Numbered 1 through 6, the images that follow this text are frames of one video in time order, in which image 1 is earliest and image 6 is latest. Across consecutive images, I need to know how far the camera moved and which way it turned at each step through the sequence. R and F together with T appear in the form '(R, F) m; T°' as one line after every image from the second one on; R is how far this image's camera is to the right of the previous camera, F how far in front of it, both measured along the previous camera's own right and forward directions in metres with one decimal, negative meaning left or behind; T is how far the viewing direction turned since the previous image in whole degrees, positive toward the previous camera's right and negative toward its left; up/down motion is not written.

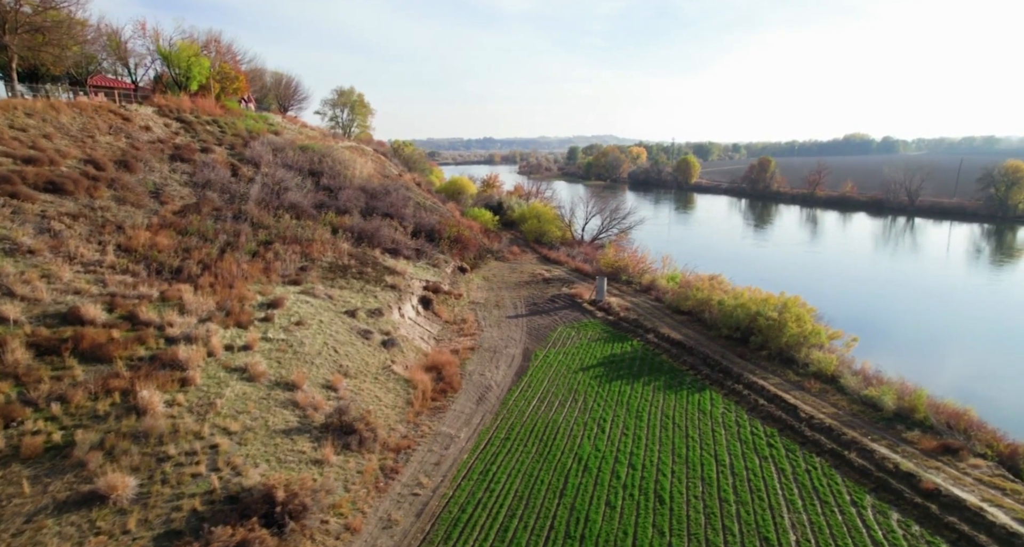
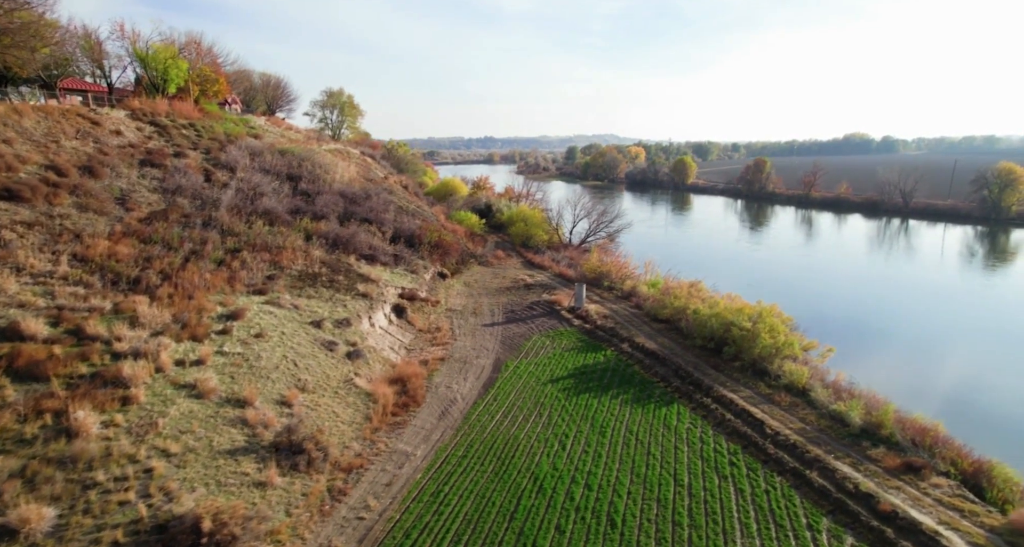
(+0.5, +0.2) m; +1°
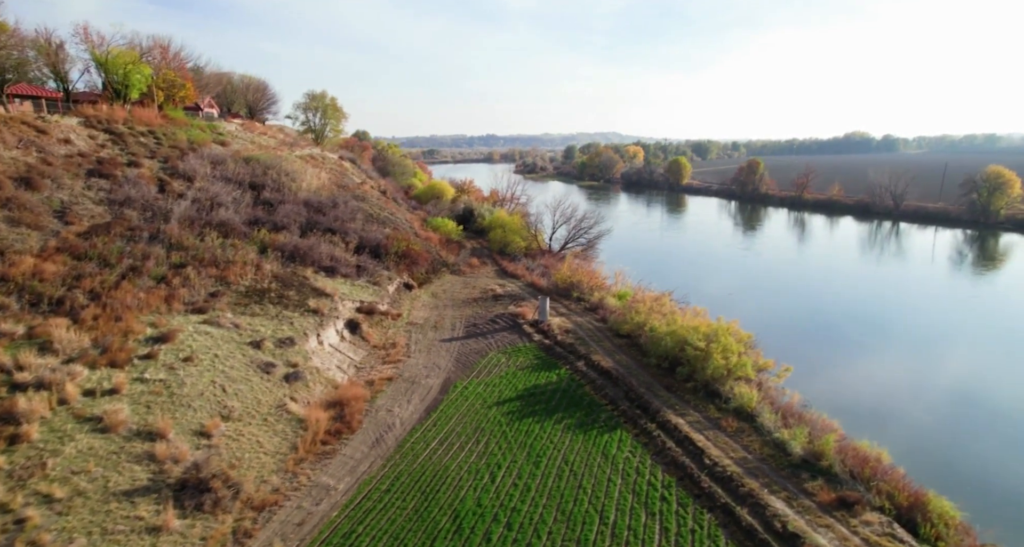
(+0.9, +0.3) m; +1°
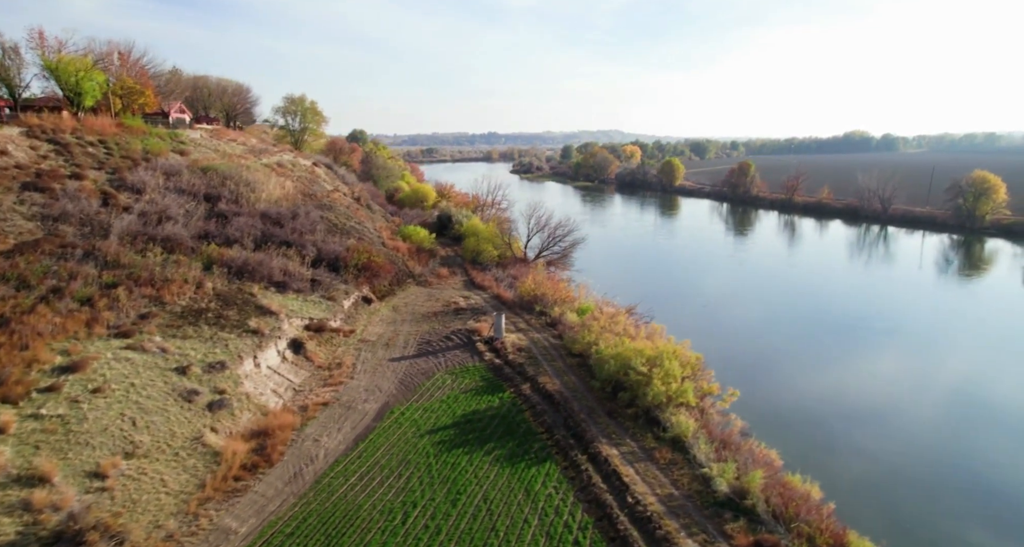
(+1.0, +0.3) m; +1°
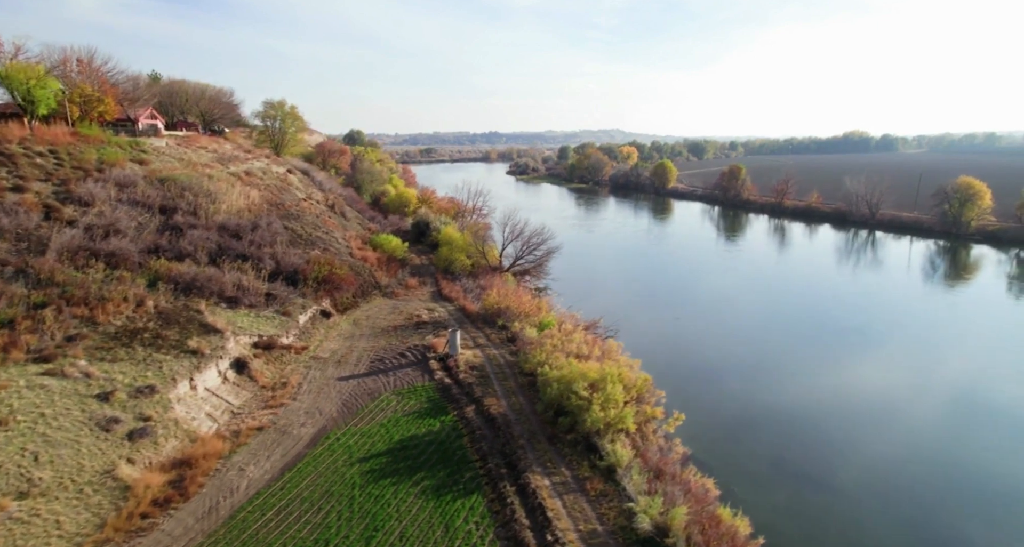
(+1.0, +0.2) m; +1°
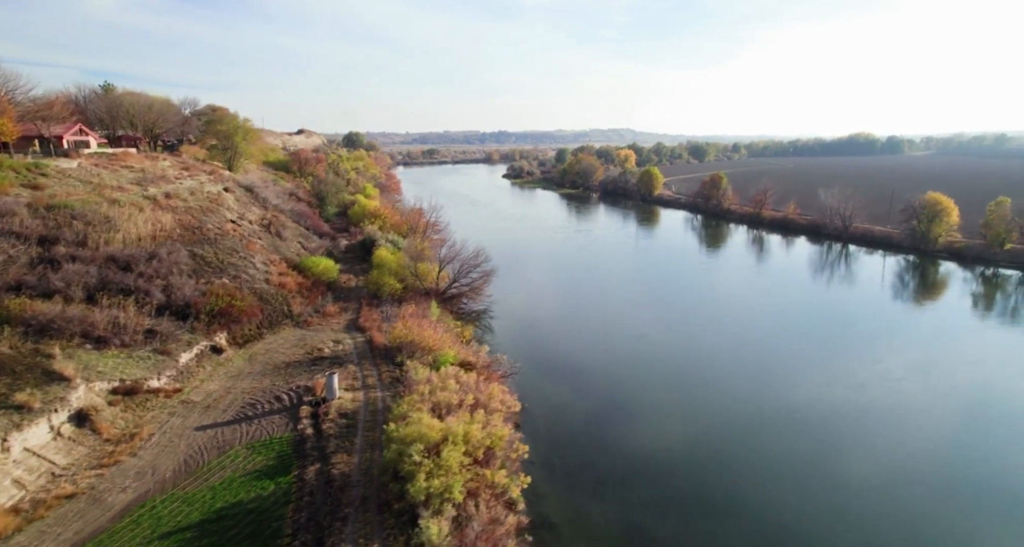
(+2.8, +0.5) m; +2°
